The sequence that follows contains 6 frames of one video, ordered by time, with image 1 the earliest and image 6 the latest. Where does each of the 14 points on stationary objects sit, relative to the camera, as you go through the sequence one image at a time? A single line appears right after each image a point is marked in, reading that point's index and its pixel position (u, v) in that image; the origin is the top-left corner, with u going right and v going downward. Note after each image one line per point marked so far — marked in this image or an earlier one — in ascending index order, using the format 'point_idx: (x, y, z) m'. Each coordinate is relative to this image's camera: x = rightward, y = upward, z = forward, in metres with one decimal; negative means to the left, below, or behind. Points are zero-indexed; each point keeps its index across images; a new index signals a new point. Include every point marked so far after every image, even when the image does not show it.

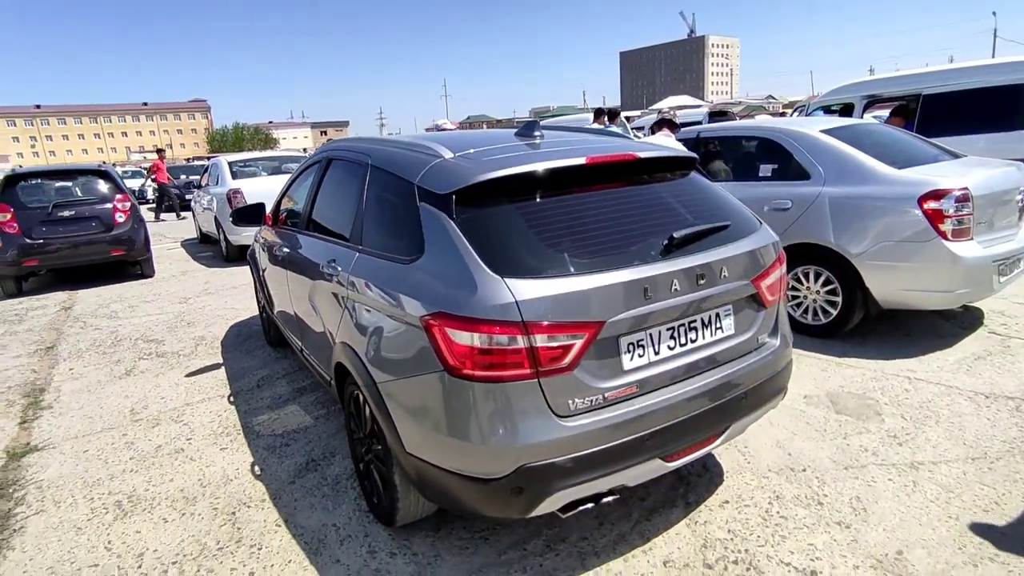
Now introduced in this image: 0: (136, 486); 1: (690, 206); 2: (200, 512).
0: (-1.9, -1.0, +3.0) m
1: (+0.7, +0.3, +2.4) m
2: (-1.5, -1.0, +2.8) m
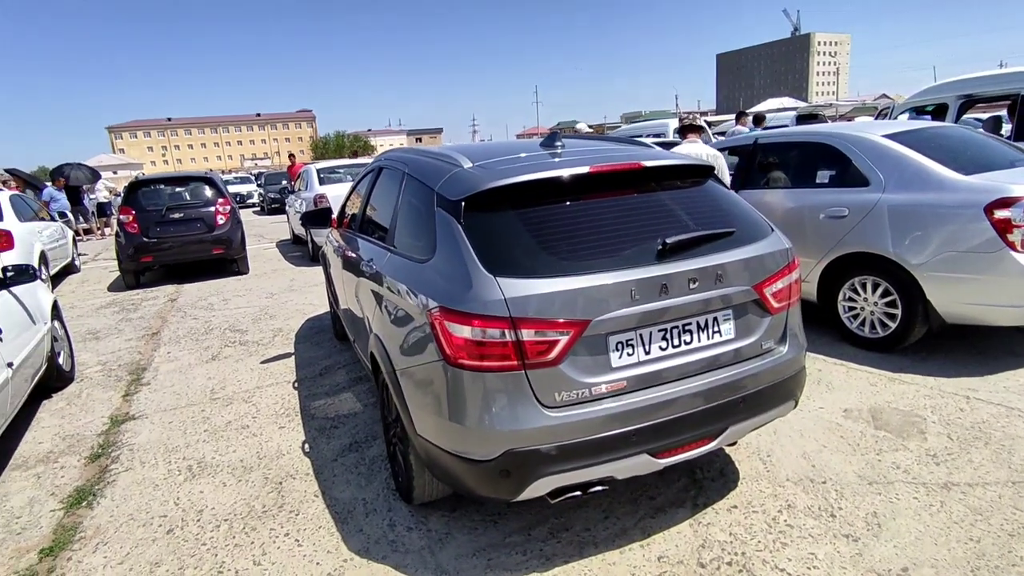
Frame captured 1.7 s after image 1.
0: (-1.8, -1.0, +3.4) m
1: (+0.8, +0.3, +2.5) m
2: (-1.4, -1.0, +3.1) m
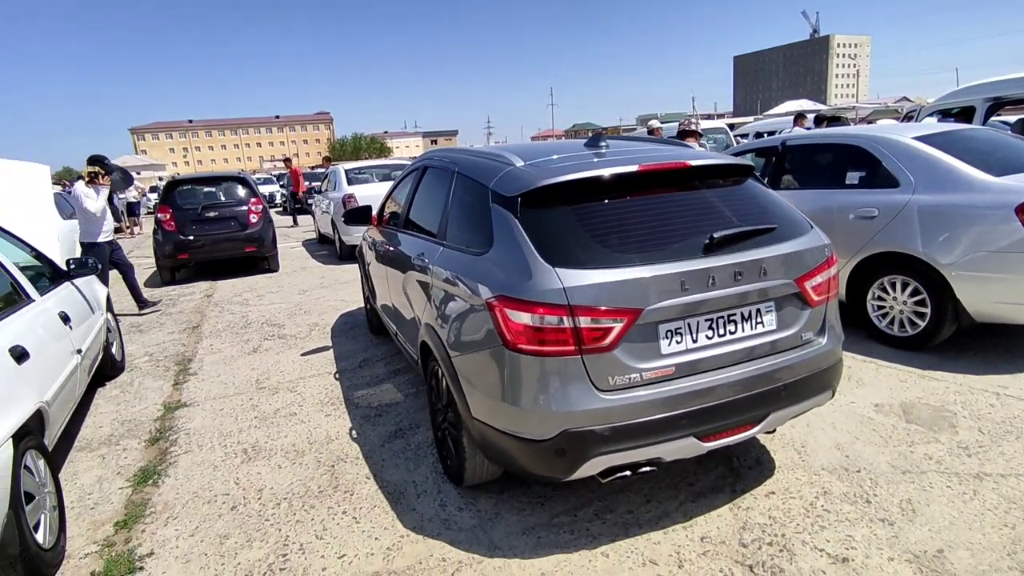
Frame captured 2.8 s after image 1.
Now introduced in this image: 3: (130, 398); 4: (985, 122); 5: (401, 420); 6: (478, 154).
0: (-1.6, -0.9, +3.6) m
1: (+1.0, +0.3, +2.6) m
2: (-1.1, -1.0, +3.3) m
3: (-2.8, -0.8, +4.4) m
4: (+6.6, +2.3, +8.3) m
5: (-0.7, -0.8, +3.7) m
6: (-0.2, +0.7, +3.2) m
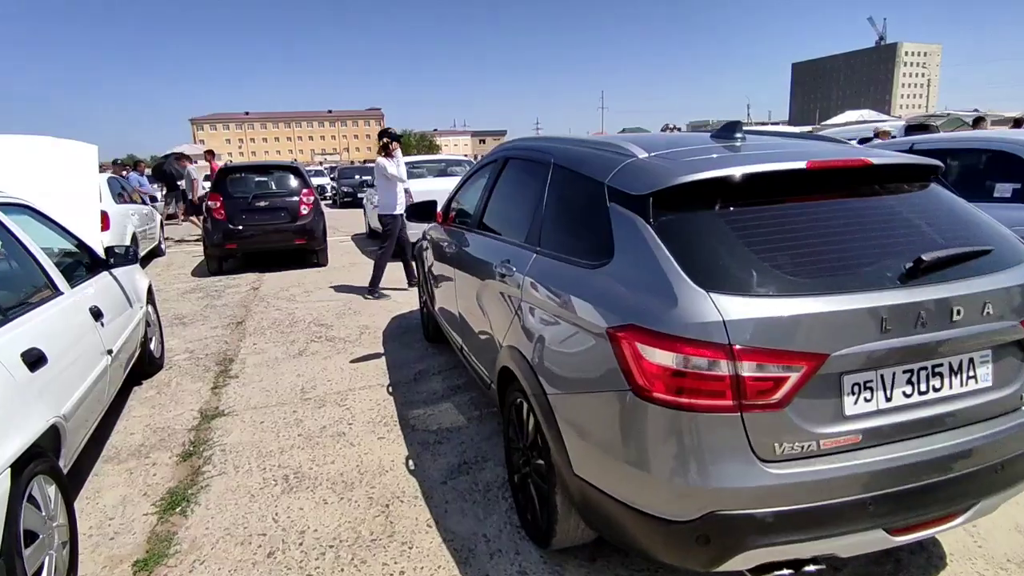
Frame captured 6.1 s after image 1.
0: (-1.1, -0.9, +3.1) m
1: (+1.4, +0.2, +2.0) m
2: (-0.7, -1.0, +2.8) m
3: (-2.3, -0.8, +4.0) m
4: (+7.5, +1.9, +7.2) m
5: (-0.3, -0.9, +3.2) m
6: (+0.3, +0.7, +2.6) m
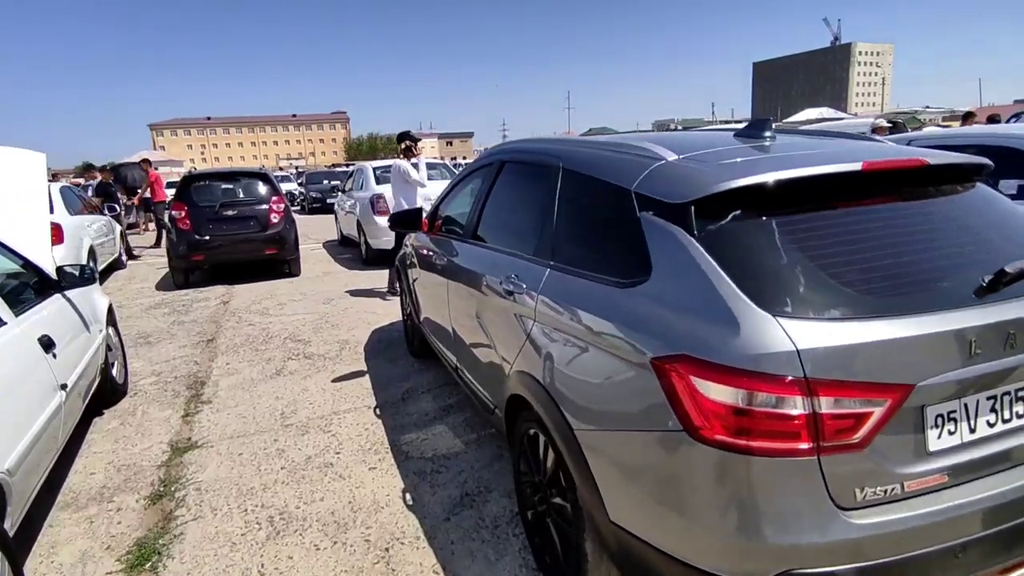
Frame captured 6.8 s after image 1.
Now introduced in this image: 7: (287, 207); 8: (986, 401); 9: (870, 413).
0: (-1.1, -1.0, +2.9) m
1: (+1.5, +0.2, +1.8) m
2: (-0.7, -1.1, +2.5) m
3: (-2.4, -0.9, +3.6) m
4: (+7.2, +2.0, +7.4) m
5: (-0.2, -1.0, +3.0) m
6: (+0.3, +0.6, +2.4) m
7: (-3.1, +1.1, +8.2) m
8: (+1.2, -0.3, +1.5) m
9: (+0.8, -0.3, +1.4) m
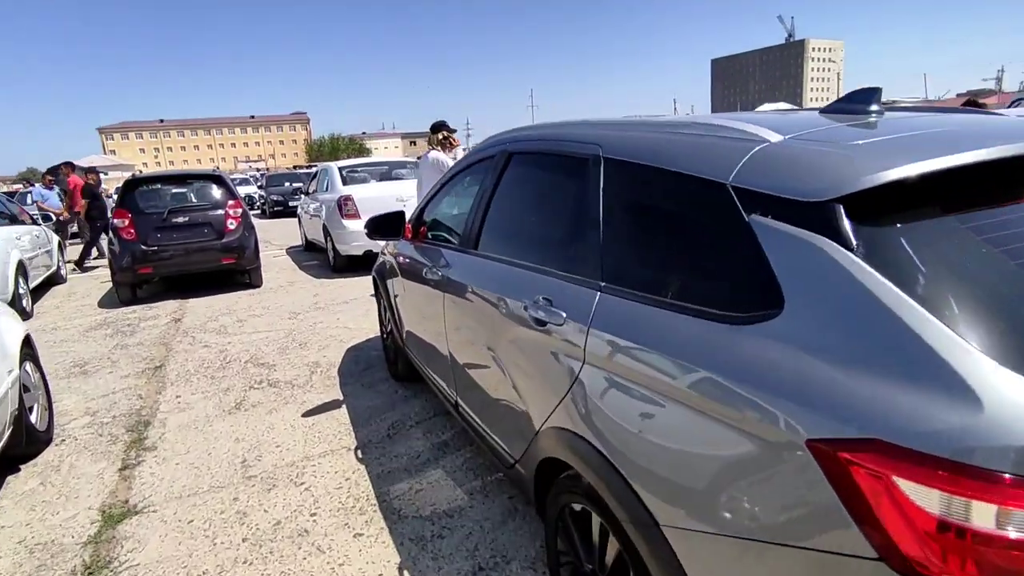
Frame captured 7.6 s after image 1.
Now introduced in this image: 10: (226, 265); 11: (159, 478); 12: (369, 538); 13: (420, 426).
0: (-1.0, -1.1, +2.2) m
1: (+1.6, +0.1, +1.3) m
2: (-0.6, -1.2, +1.9) m
3: (-2.3, -1.0, +3.0) m
4: (+7.0, +2.1, +7.2) m
5: (-0.1, -1.1, +2.4) m
6: (+0.4, +0.5, +1.9) m
7: (-3.4, +1.0, +7.4) m
8: (+1.4, -0.3, +1.0) m
9: (+1.0, -0.3, +0.9) m
10: (-3.5, +0.3, +7.2) m
11: (-1.9, -1.0, +3.1) m
12: (-0.6, -1.1, +2.5) m
13: (-0.5, -0.8, +3.5) m
